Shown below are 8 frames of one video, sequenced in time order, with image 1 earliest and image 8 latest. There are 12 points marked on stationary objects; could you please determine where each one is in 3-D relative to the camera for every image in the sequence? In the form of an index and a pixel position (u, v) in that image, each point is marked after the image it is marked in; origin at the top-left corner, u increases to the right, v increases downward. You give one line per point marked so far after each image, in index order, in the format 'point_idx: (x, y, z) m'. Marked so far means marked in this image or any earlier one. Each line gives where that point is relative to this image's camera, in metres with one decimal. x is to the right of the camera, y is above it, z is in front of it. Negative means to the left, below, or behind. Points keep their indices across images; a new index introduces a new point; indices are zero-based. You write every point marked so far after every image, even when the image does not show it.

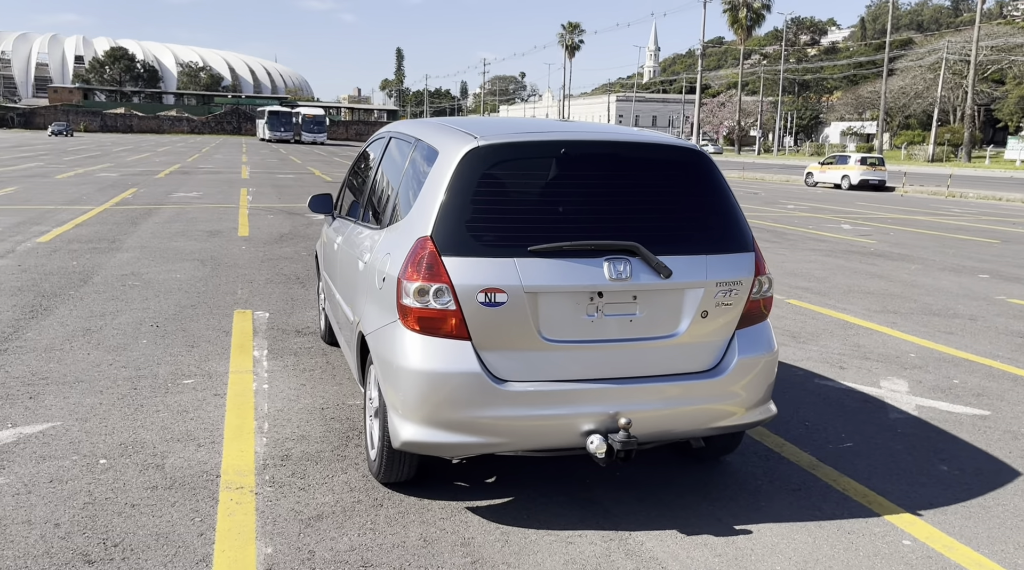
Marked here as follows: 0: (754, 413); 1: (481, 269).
0: (+1.1, -0.6, +4.0) m
1: (-0.1, +0.1, +3.4) m
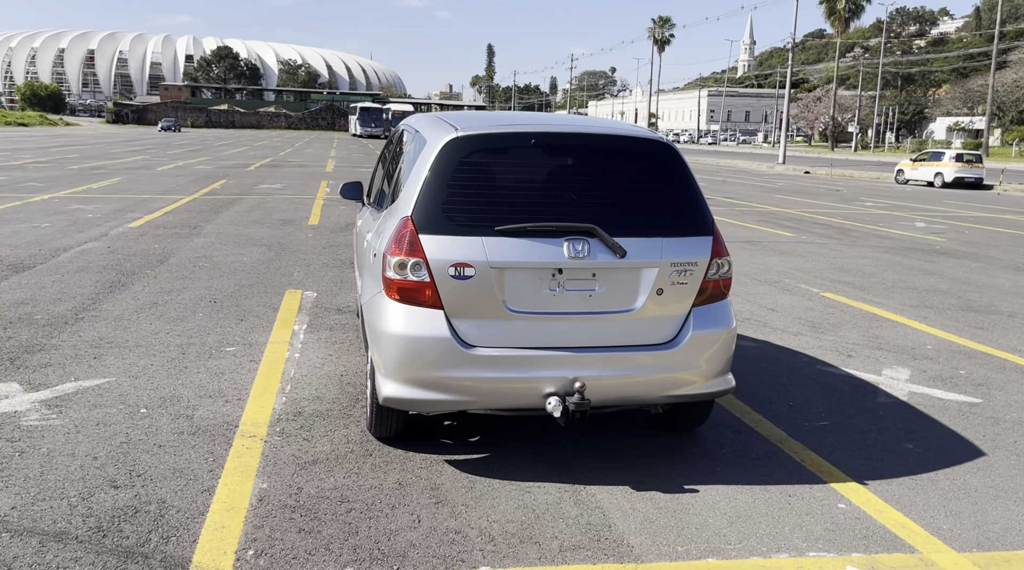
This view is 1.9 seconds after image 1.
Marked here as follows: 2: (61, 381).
0: (+1.0, -0.5, +4.3) m
1: (-0.3, +0.2, +3.9) m
2: (-2.8, -0.6, +5.2) m
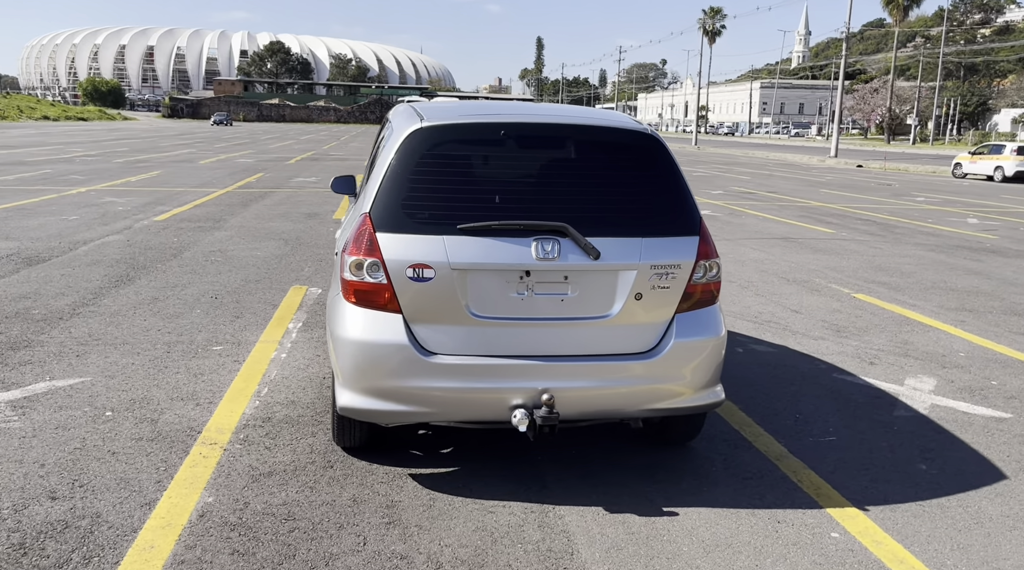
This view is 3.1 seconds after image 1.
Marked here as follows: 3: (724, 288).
0: (+0.9, -0.5, +4.0) m
1: (-0.4, +0.2, +3.6) m
2: (-2.9, -0.6, +5.1) m
3: (+2.2, 0.0, +8.9) m
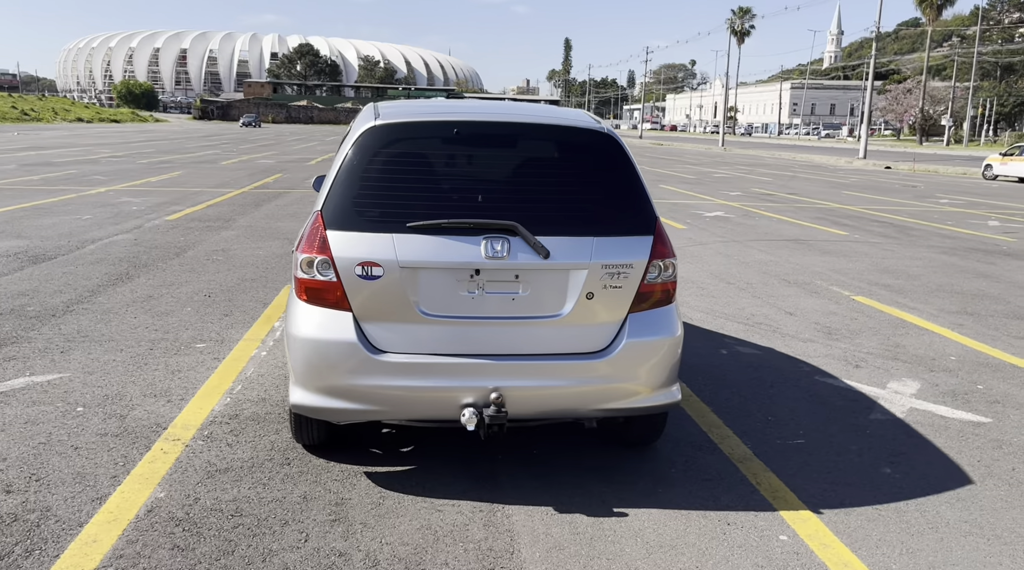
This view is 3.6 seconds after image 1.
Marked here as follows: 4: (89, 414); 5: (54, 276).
0: (+0.7, -0.5, +3.9) m
1: (-0.6, +0.2, +3.6) m
2: (-3.1, -0.6, +5.2) m
3: (+2.2, 0.0, +8.8) m
4: (-2.3, -0.7, +4.6) m
5: (-4.6, +0.1, +8.5) m
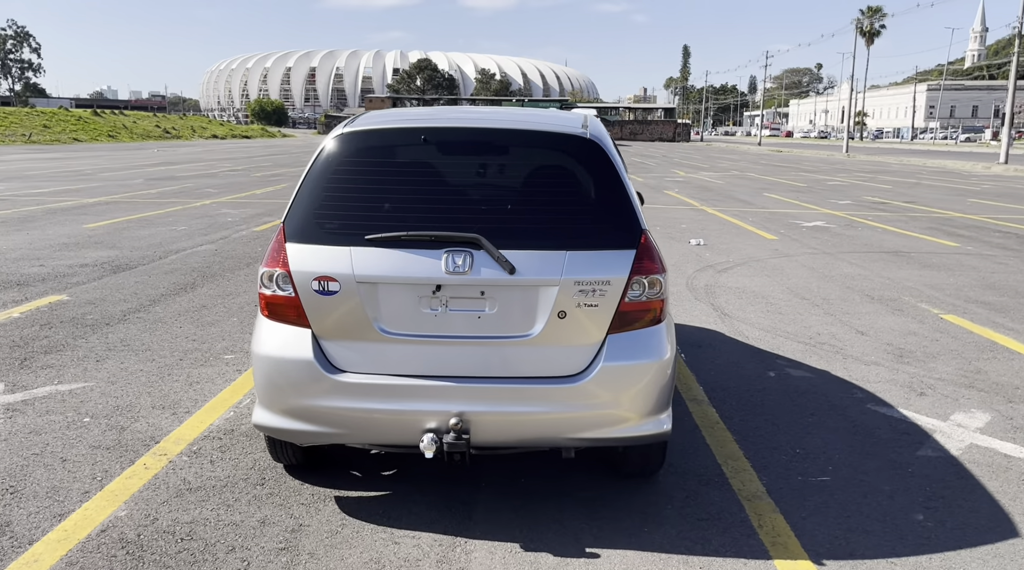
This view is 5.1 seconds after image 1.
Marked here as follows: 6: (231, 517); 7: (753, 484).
0: (+0.5, -0.6, +3.6) m
1: (-0.8, +0.1, +3.5) m
2: (-3.0, -0.6, +5.3) m
3: (+2.7, -0.2, +8.2) m
4: (-2.3, -0.8, +4.6) m
5: (-4.1, 0.0, +8.8) m
6: (-1.2, -1.0, +3.5) m
7: (+1.1, -0.9, +4.0) m
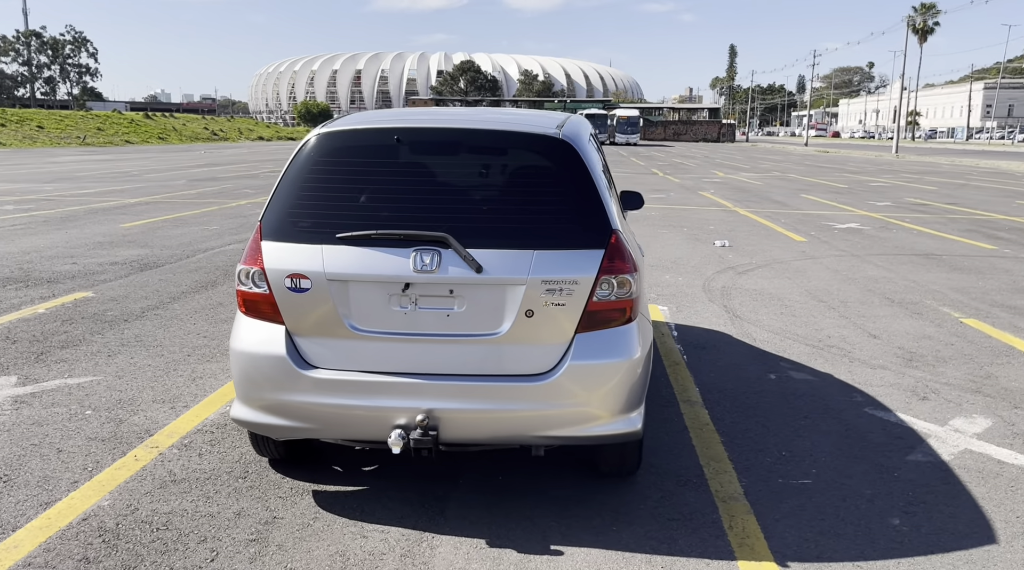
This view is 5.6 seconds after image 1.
0: (+0.4, -0.6, +3.6) m
1: (-0.9, +0.1, +3.5) m
2: (-3.0, -0.6, +5.5) m
3: (+2.8, -0.2, +8.1) m
4: (-2.4, -0.7, +4.7) m
5: (-3.9, 0.0, +9.1) m
6: (-1.3, -1.0, +3.6) m
7: (+1.0, -0.9, +4.0) m
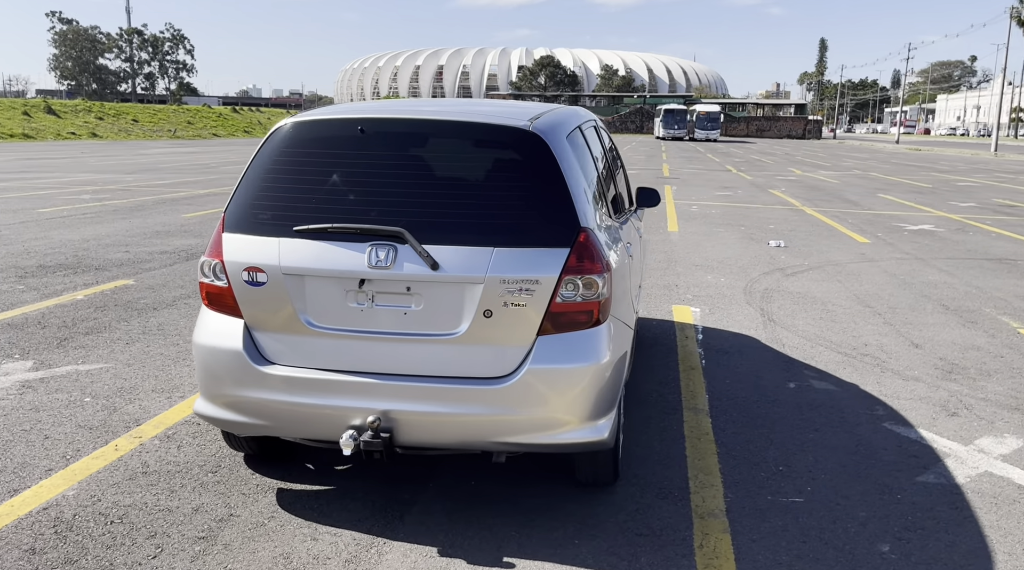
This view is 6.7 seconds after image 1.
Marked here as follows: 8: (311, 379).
0: (+0.3, -0.6, +3.4) m
1: (-1.1, +0.2, +3.4) m
2: (-3.0, -0.5, +5.6) m
3: (+3.1, -0.2, +7.6) m
4: (-2.4, -0.7, +4.8) m
5: (-3.5, +0.1, +9.2) m
6: (-1.5, -0.9, +3.6) m
7: (+0.9, -1.0, +3.7) m
8: (-0.8, -0.4, +3.4) m
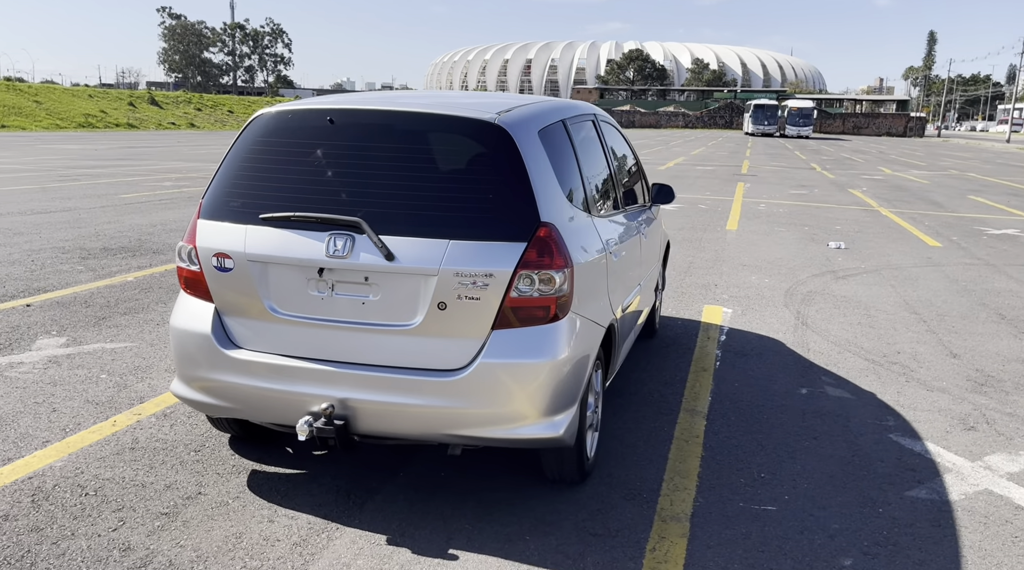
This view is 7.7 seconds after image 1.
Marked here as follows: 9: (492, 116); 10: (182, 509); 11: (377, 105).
0: (+0.1, -0.6, +3.3) m
1: (-1.2, +0.2, +3.5) m
2: (-2.9, -0.4, +5.9) m
3: (+3.3, -0.3, +7.3) m
4: (-2.4, -0.6, +5.0) m
5: (-3.1, +0.3, +9.5) m
6: (-1.6, -0.9, +3.7) m
7: (+0.7, -1.0, +3.6) m
8: (-1.0, -0.3, +3.5) m
9: (-0.1, +0.7, +3.5) m
10: (-1.4, -0.9, +3.5) m
11: (-0.6, +0.8, +3.6) m
